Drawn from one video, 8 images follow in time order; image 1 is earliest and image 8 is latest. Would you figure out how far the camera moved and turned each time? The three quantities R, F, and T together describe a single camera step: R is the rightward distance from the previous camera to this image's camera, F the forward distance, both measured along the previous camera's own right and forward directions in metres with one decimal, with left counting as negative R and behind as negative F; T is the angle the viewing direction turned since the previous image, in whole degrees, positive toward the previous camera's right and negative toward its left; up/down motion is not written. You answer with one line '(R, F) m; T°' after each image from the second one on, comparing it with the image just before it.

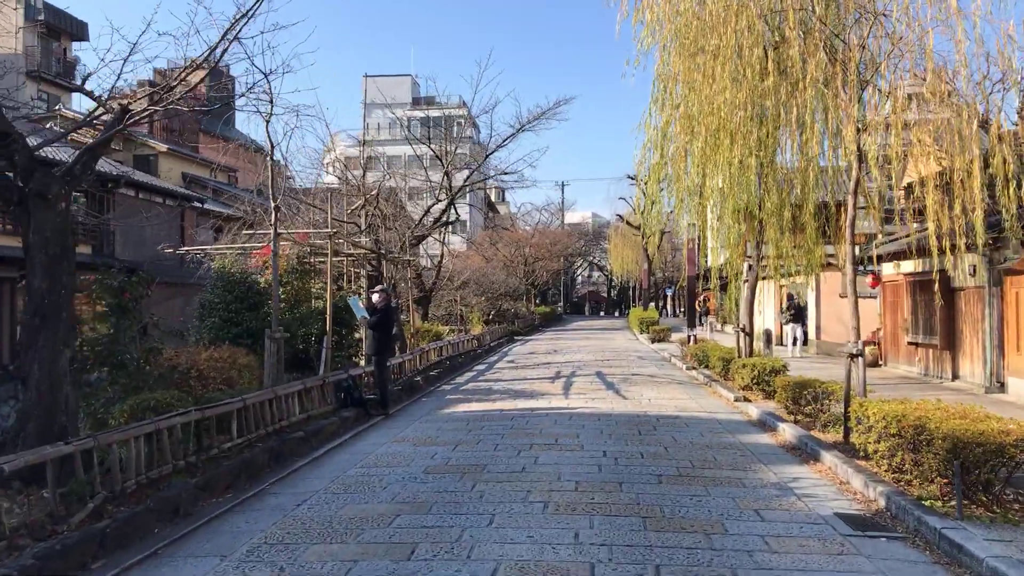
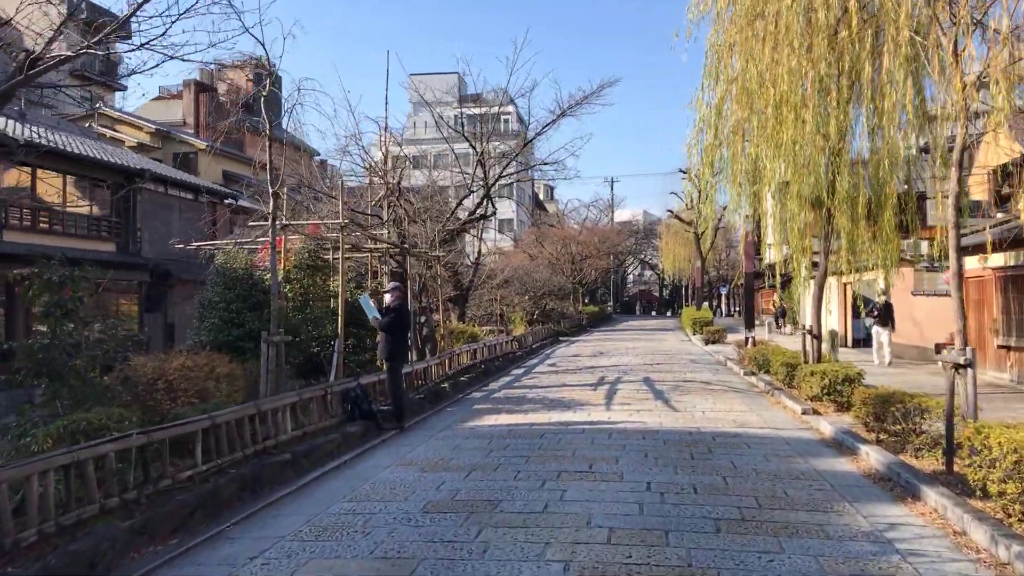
(+0.2, +1.4) m; -3°
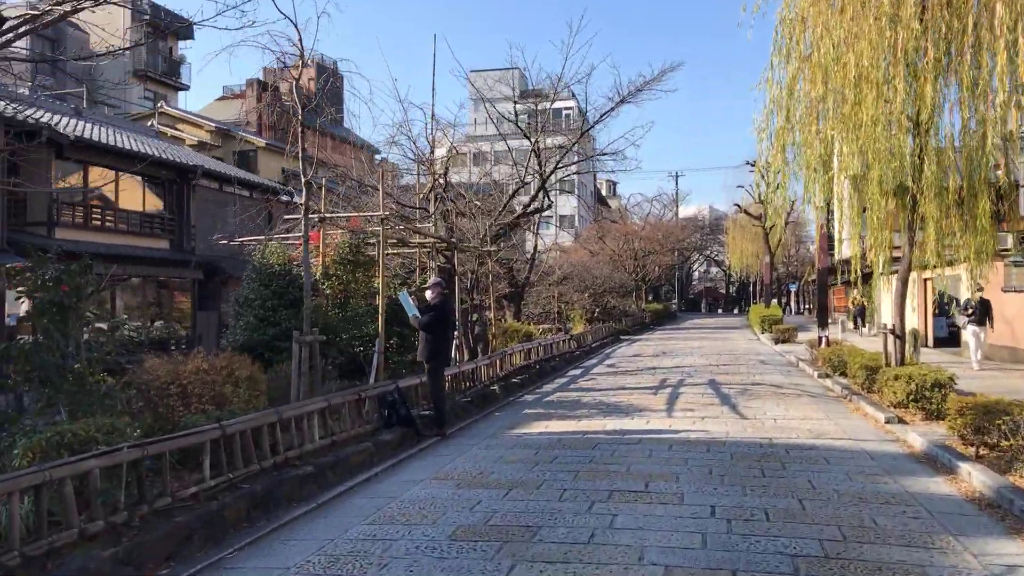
(+0.1, +0.8) m; -4°
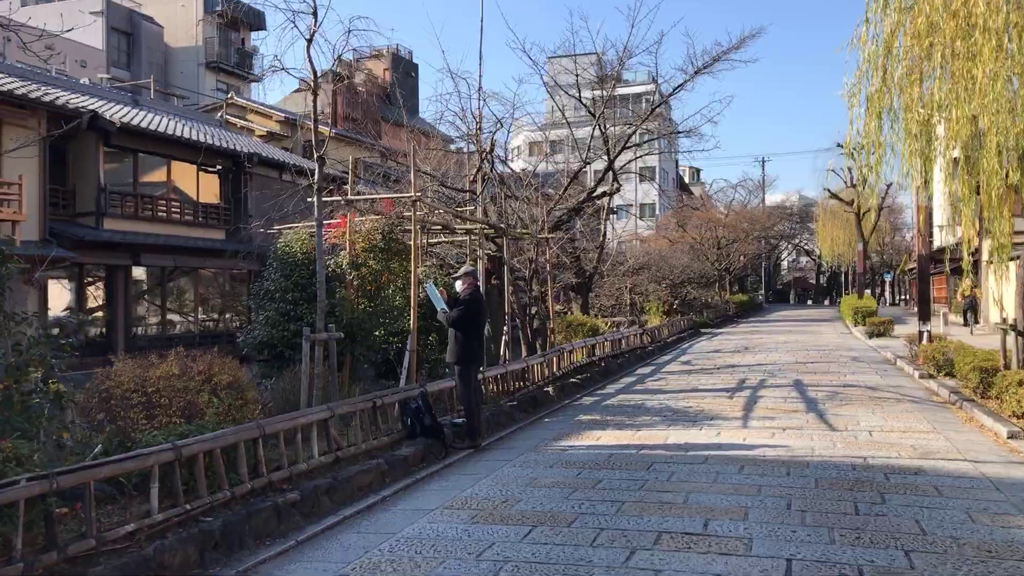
(+0.3, +1.2) m; -5°
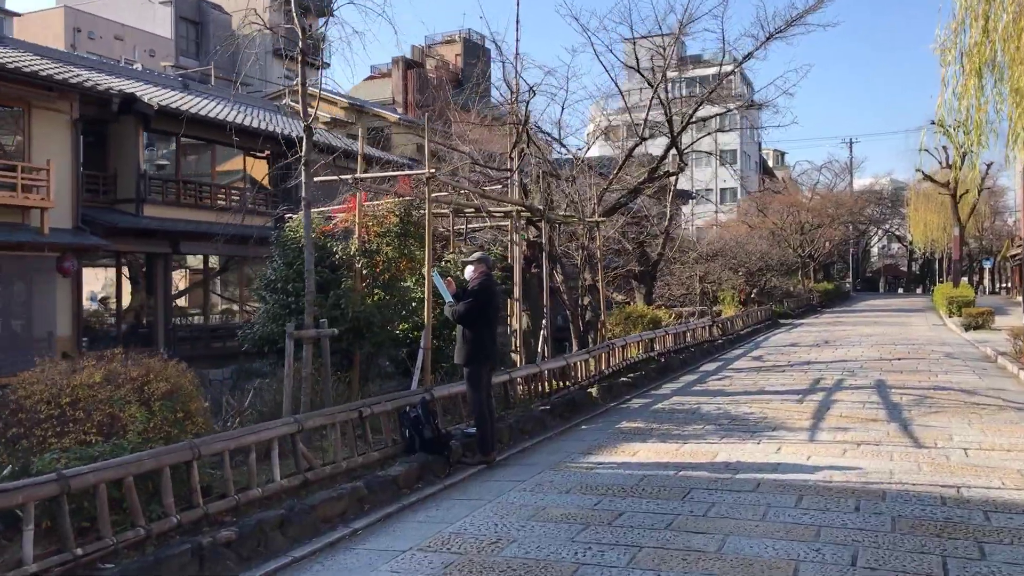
(+0.4, +1.1) m; -5°
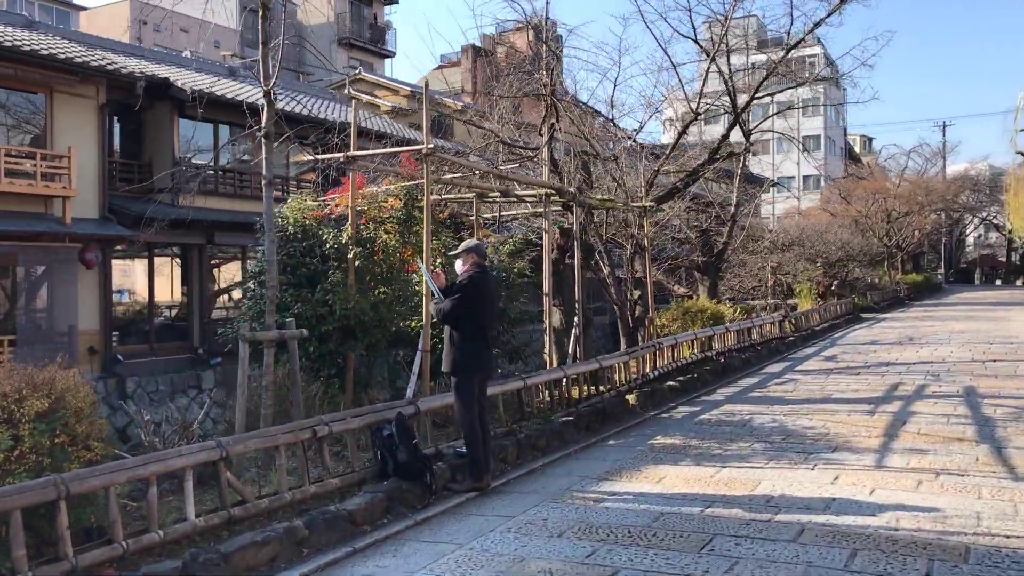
(+0.5, +1.1) m; -5°
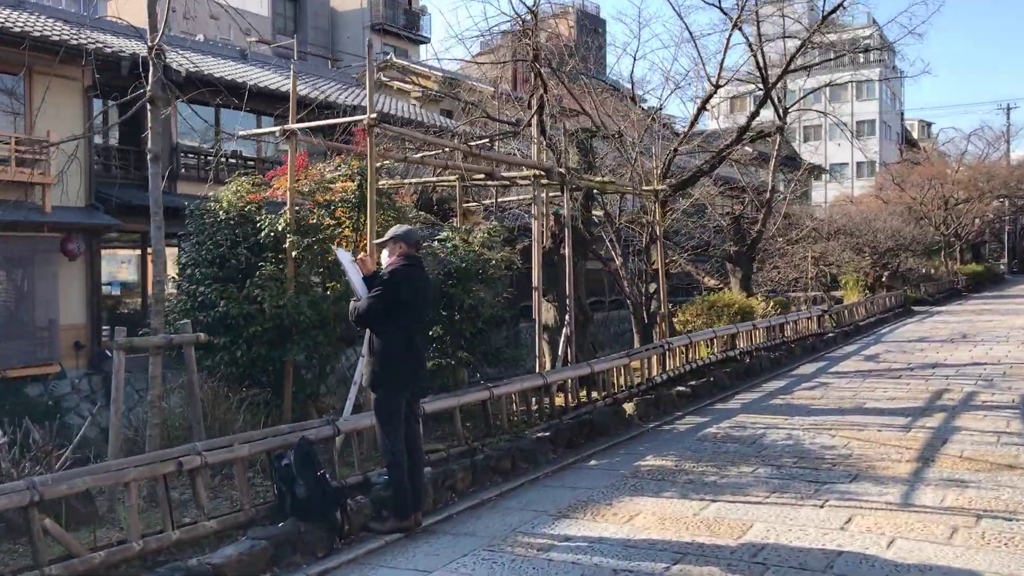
(+0.6, +1.0) m; -3°
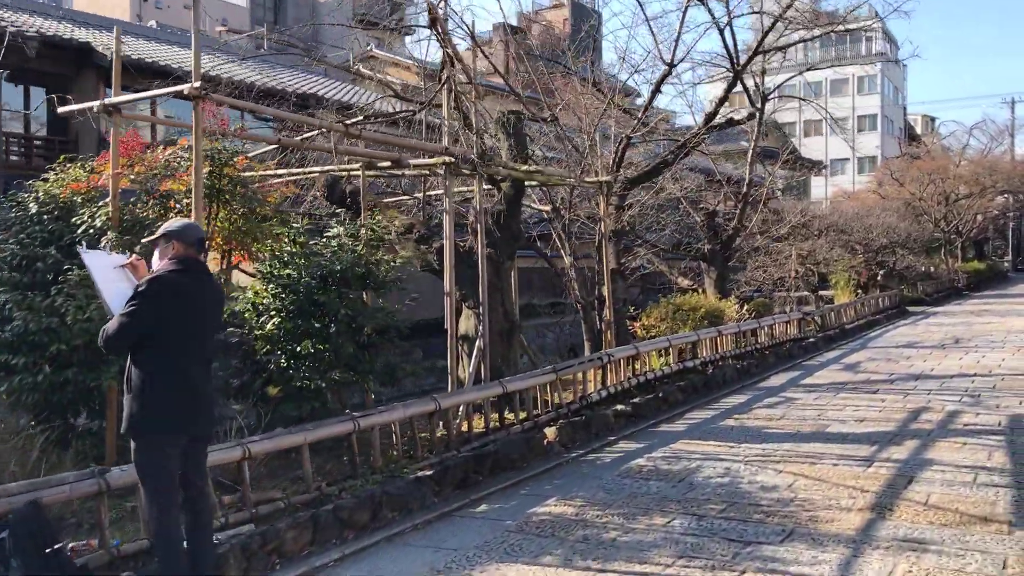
(+0.7, +1.1) m; 0°
